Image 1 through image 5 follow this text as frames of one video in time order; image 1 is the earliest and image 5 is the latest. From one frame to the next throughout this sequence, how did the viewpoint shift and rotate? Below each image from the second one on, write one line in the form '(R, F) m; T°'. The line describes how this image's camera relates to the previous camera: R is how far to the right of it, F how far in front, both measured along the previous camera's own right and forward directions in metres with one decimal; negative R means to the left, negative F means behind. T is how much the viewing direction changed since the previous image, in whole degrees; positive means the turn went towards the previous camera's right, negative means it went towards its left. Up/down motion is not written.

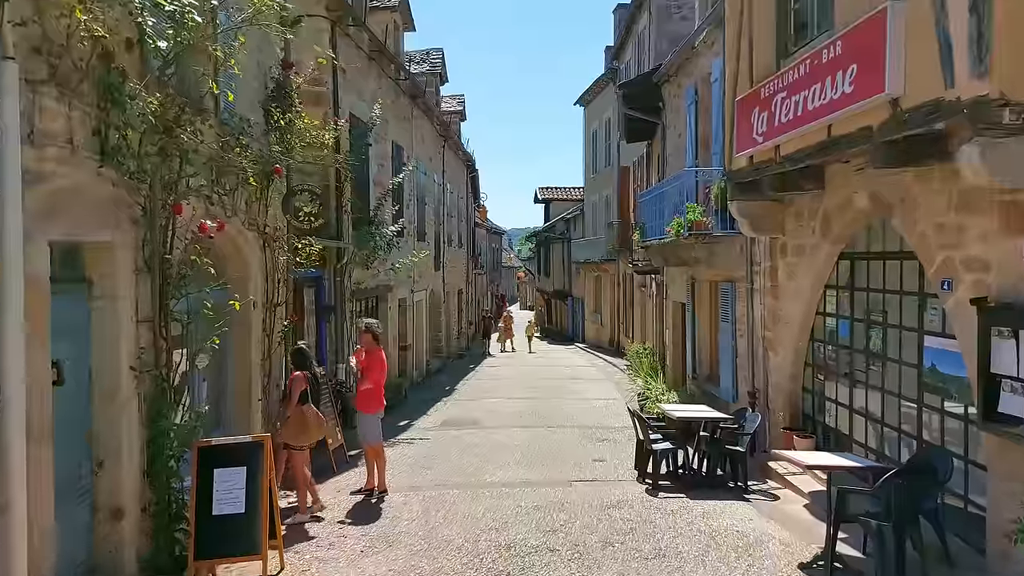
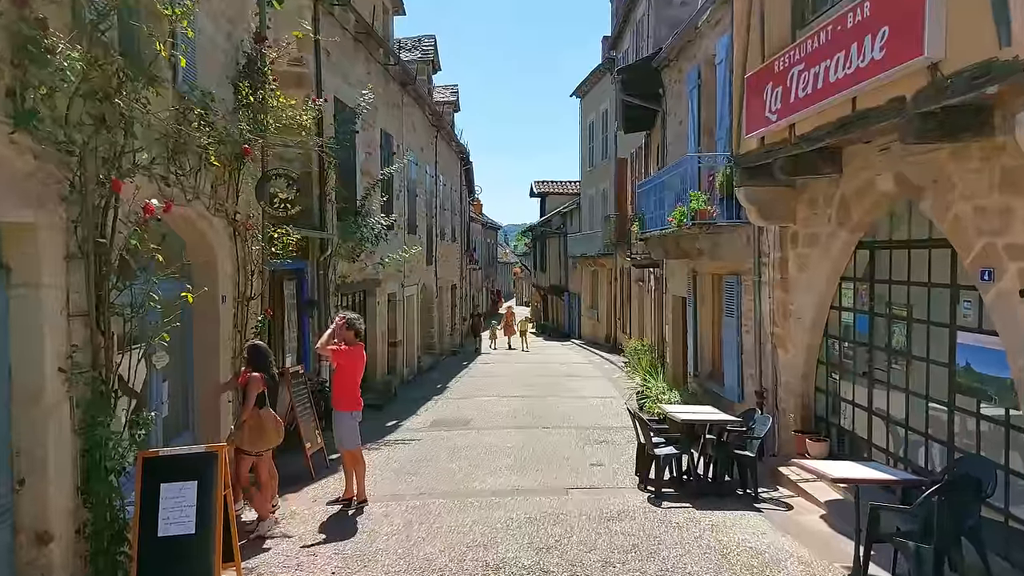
(+0.1, +0.6) m; 0°
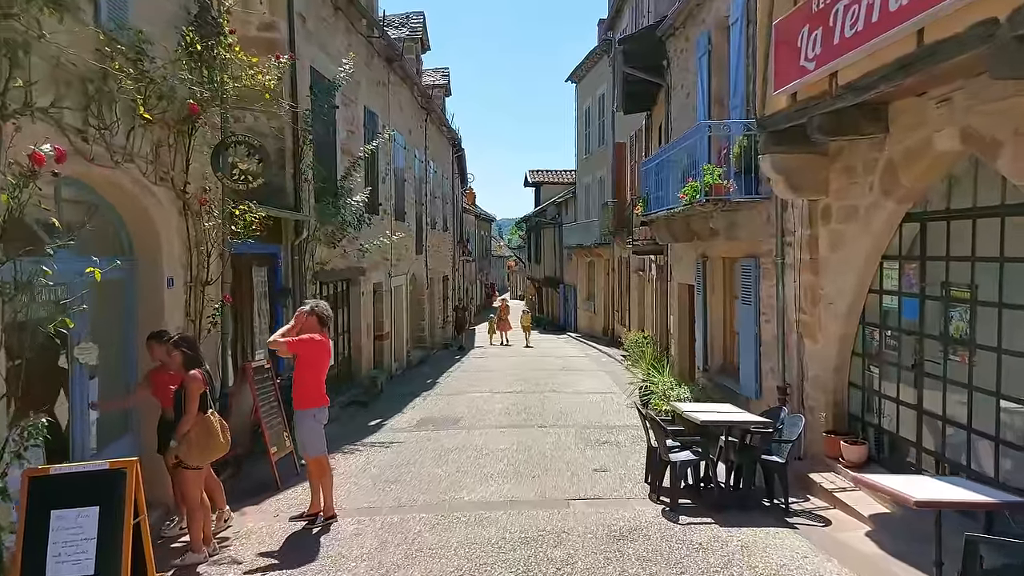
(0.0, +0.9) m; +1°
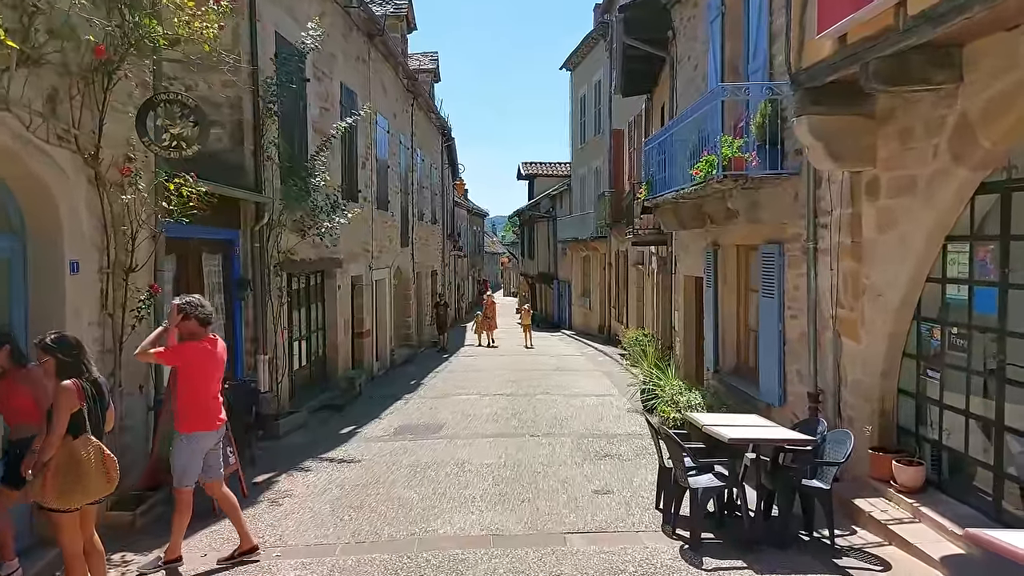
(+0.1, +1.1) m; +1°
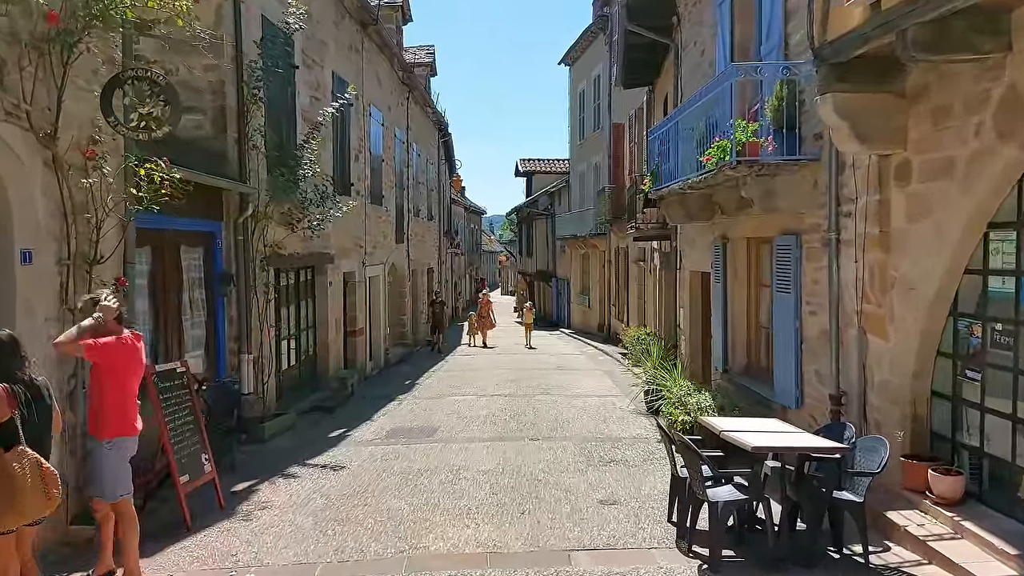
(0.0, +0.4) m; 0°
